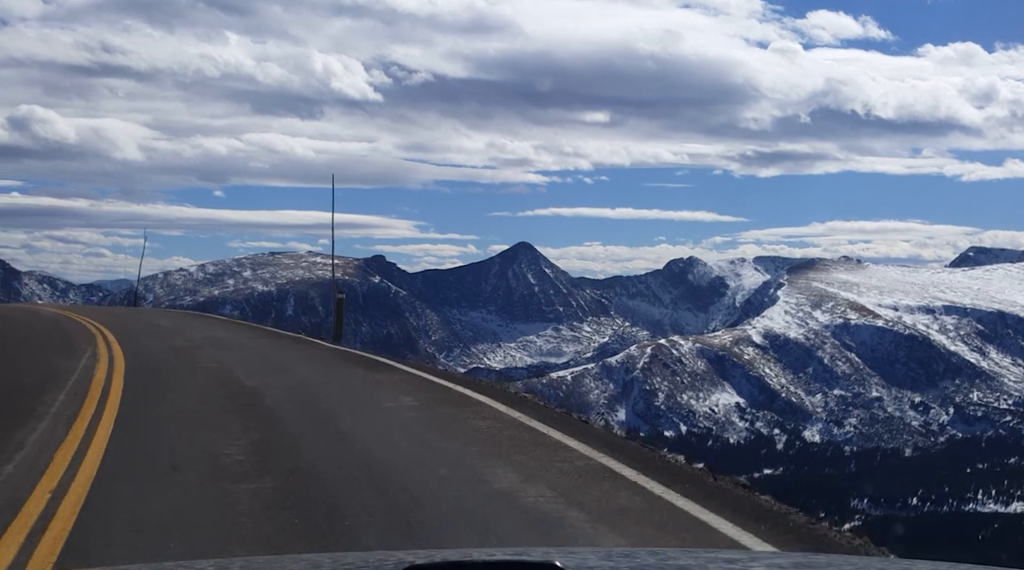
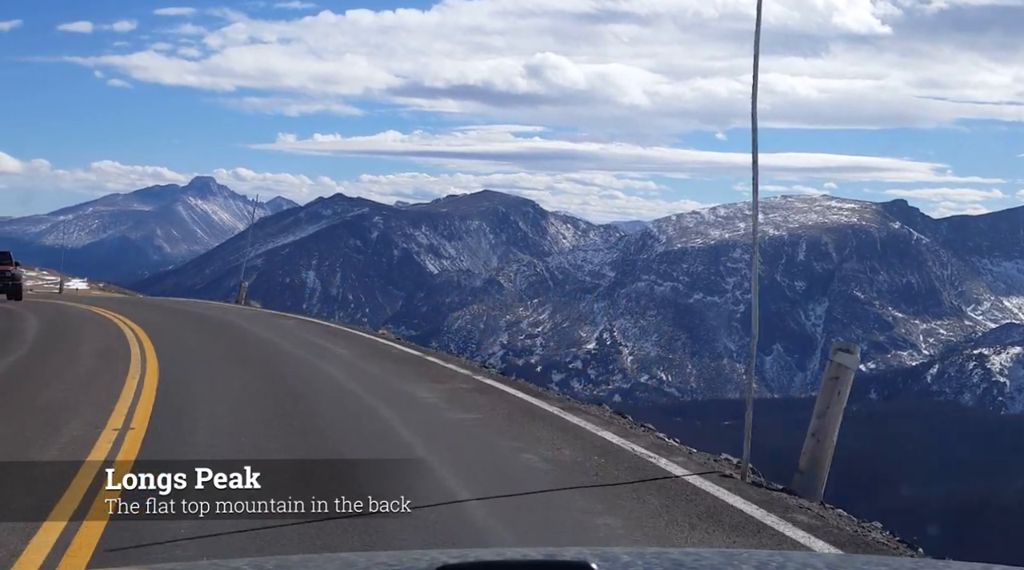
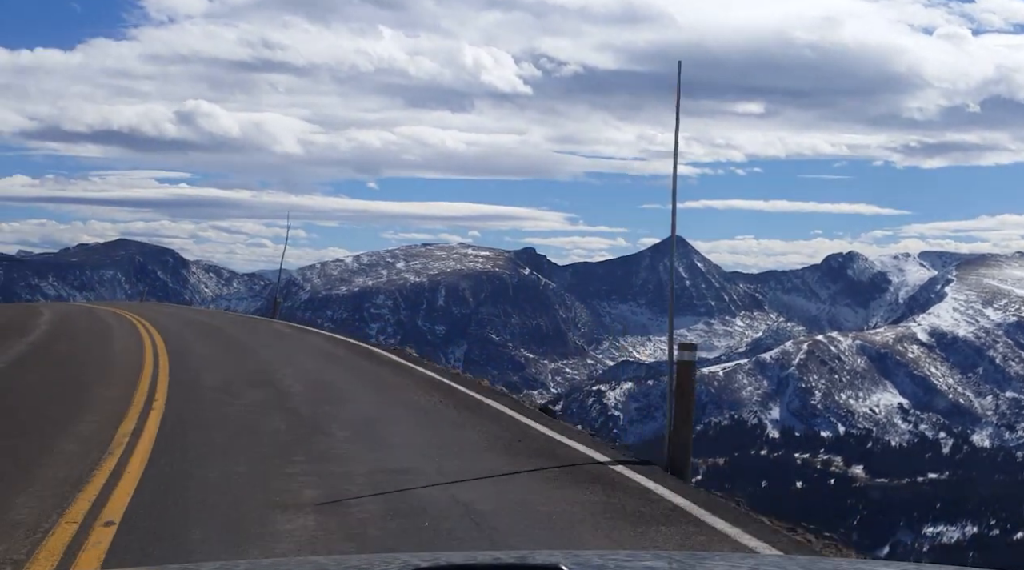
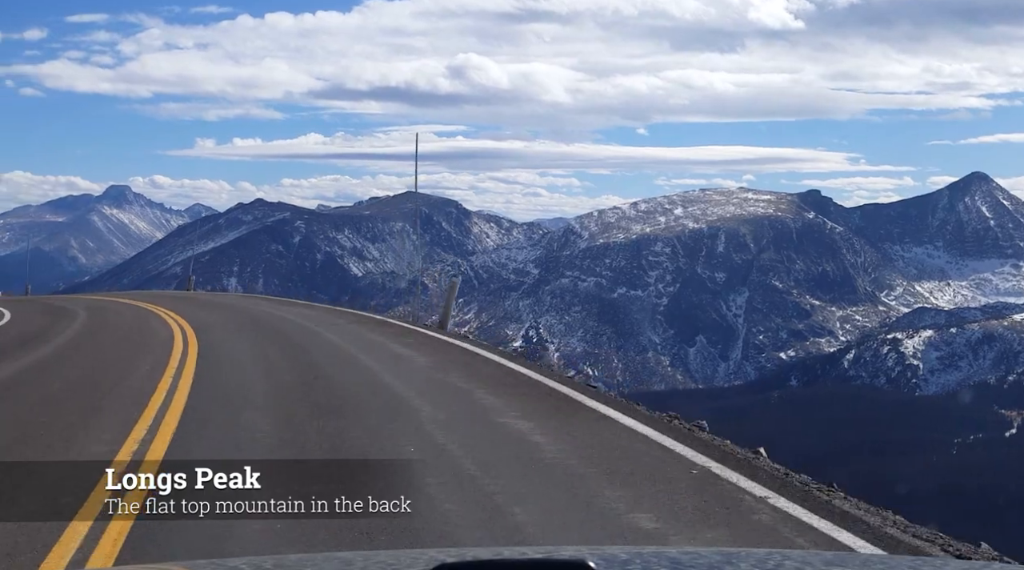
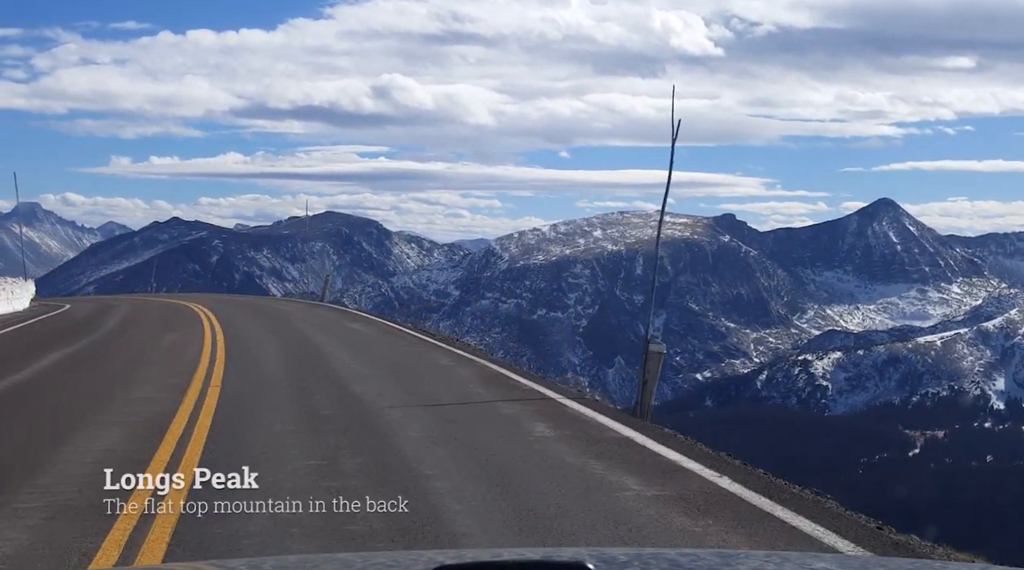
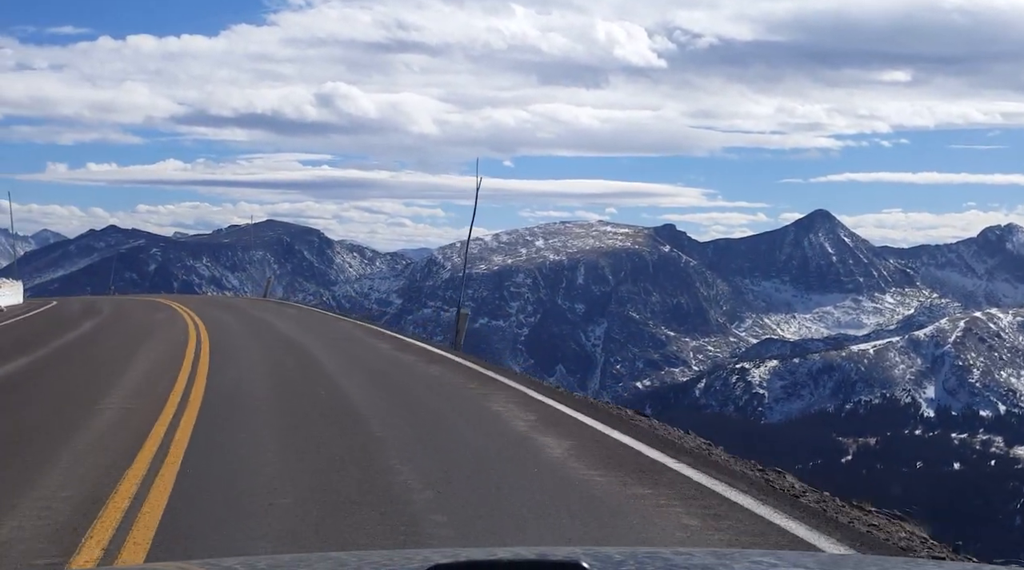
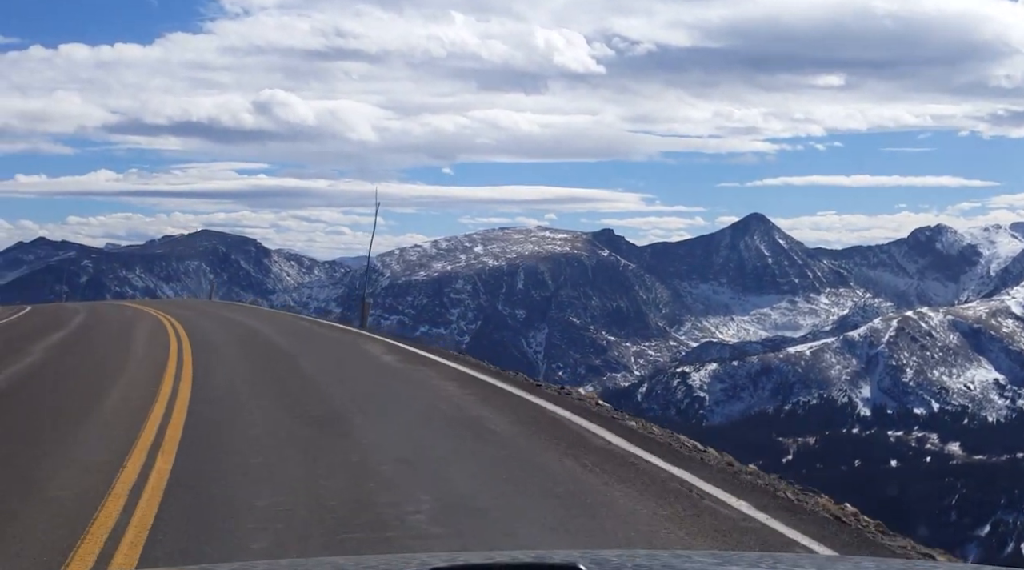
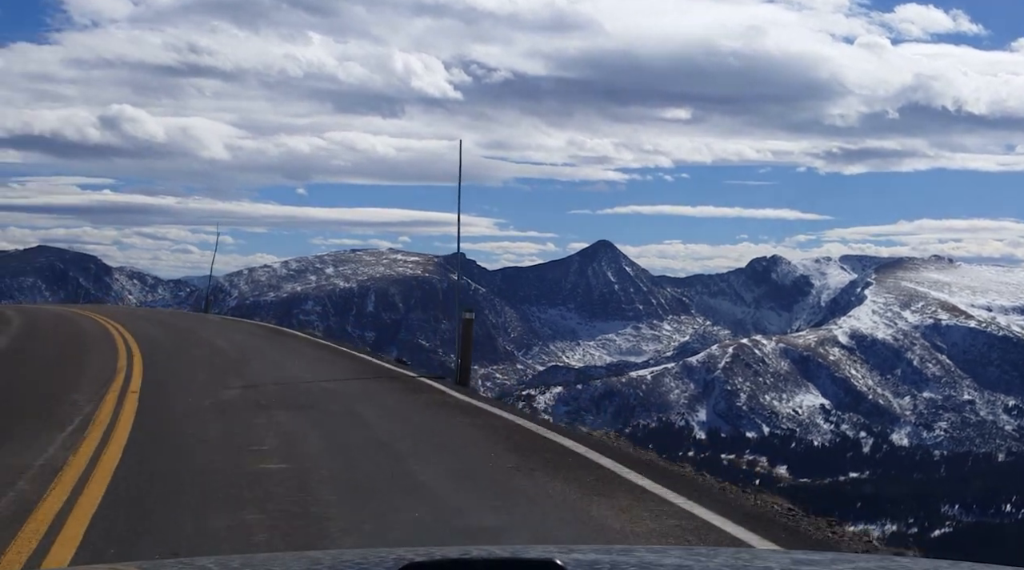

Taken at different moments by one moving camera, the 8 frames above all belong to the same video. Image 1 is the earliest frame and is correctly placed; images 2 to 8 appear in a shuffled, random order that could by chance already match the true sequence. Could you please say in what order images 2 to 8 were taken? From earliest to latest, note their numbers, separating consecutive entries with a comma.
8, 3, 7, 6, 5, 4, 2
